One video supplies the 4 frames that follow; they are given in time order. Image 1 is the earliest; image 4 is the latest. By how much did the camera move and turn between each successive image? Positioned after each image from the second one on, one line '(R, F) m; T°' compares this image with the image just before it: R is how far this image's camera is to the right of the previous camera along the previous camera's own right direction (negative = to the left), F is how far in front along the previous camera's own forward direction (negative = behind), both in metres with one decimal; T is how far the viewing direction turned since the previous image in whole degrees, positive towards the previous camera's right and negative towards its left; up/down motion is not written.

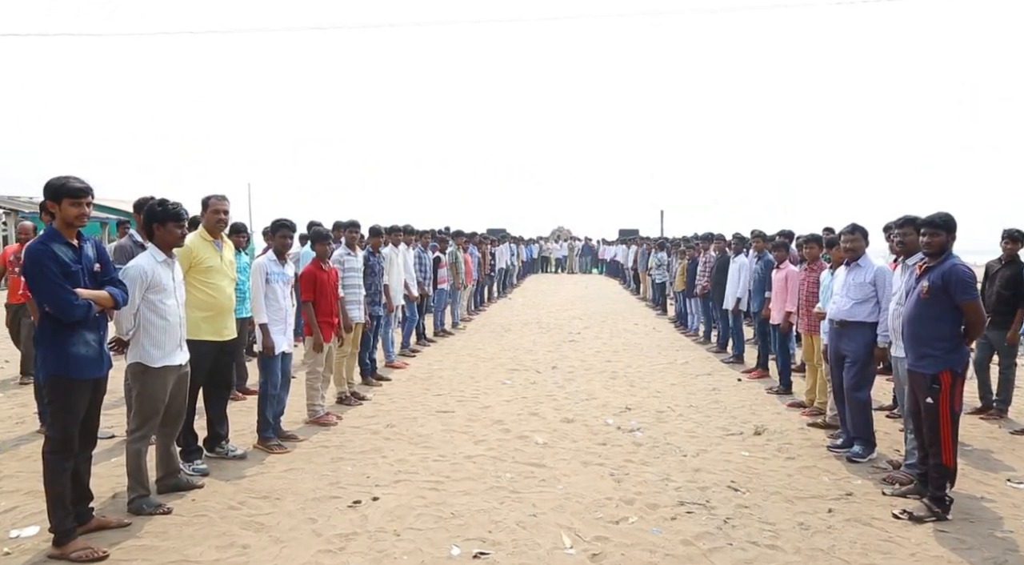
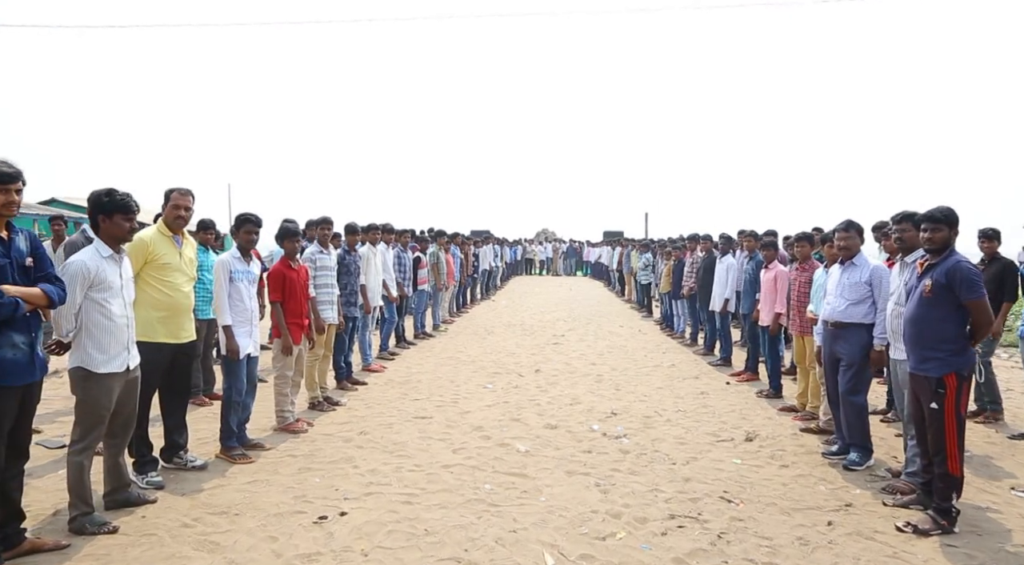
(0.0, +0.4) m; +1°
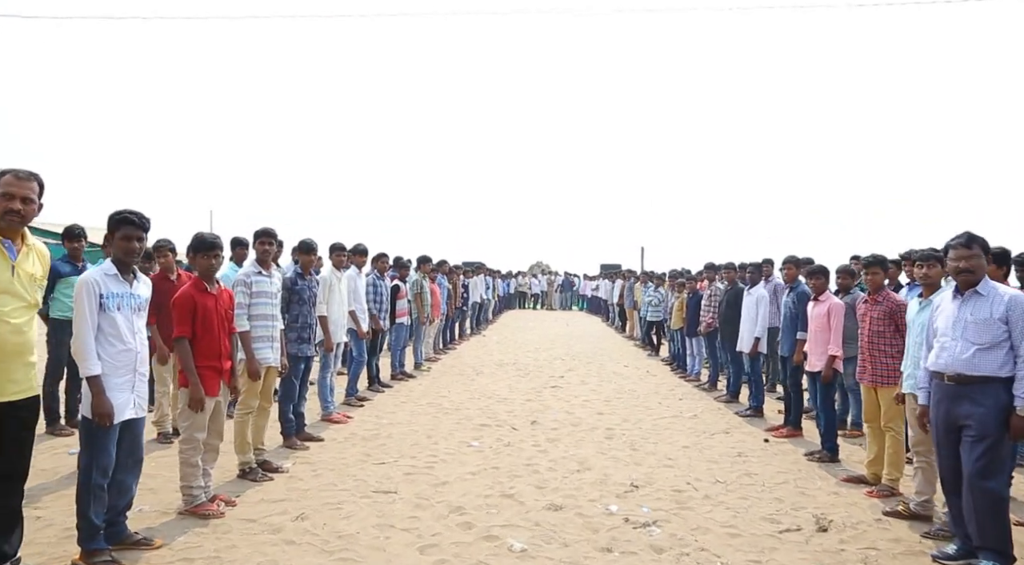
(0.0, +1.9) m; +1°
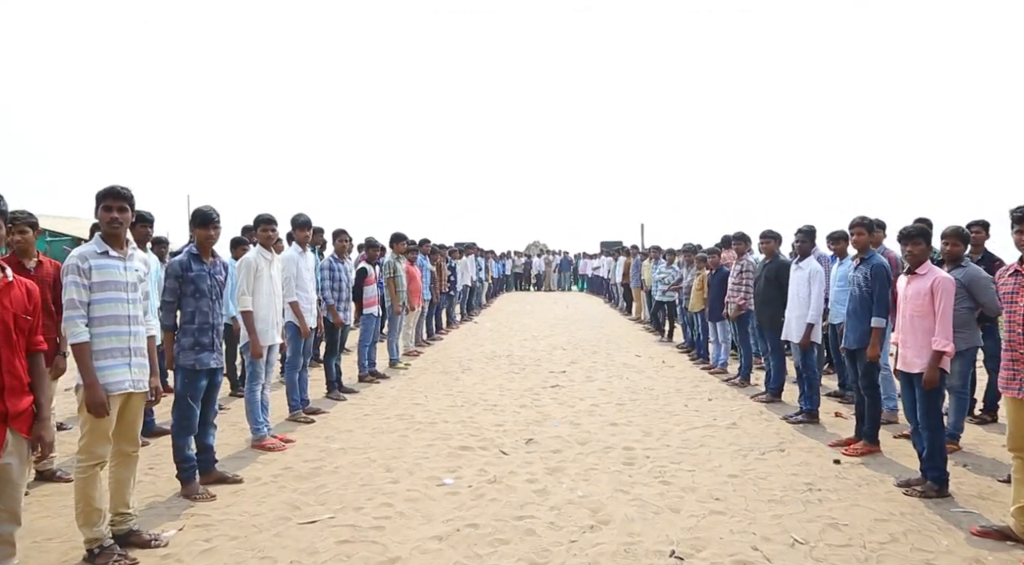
(+0.1, +2.2) m; 0°
